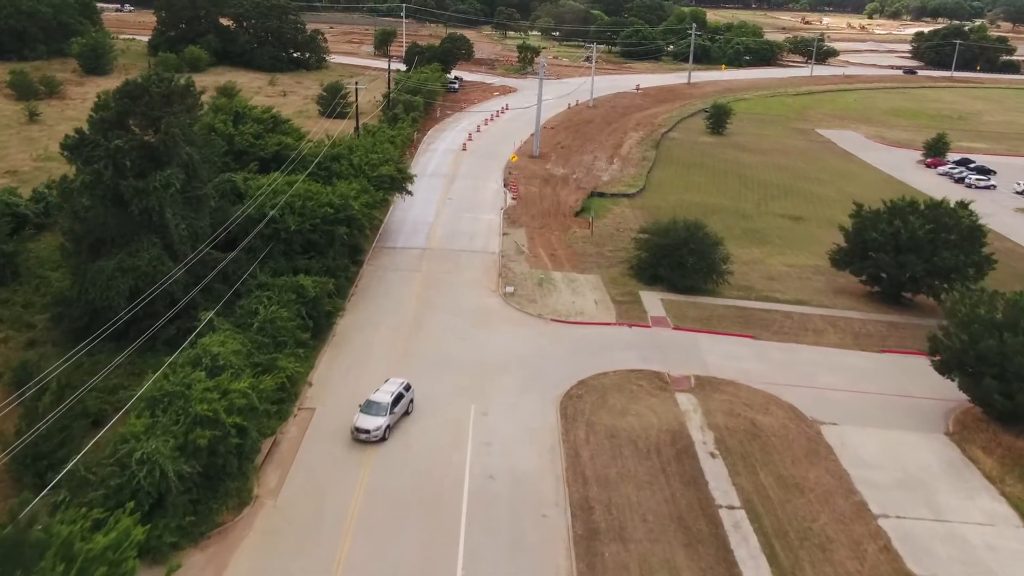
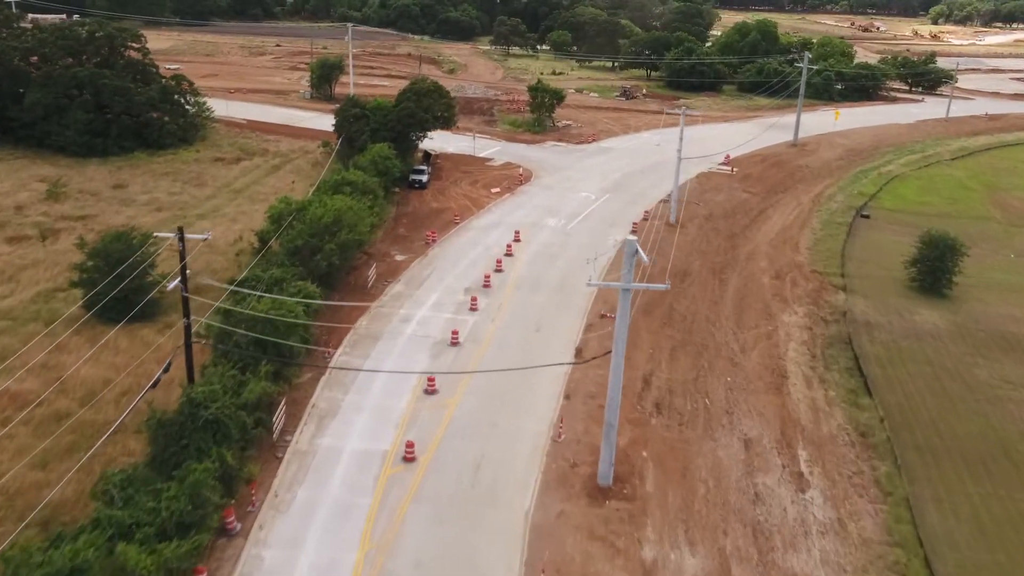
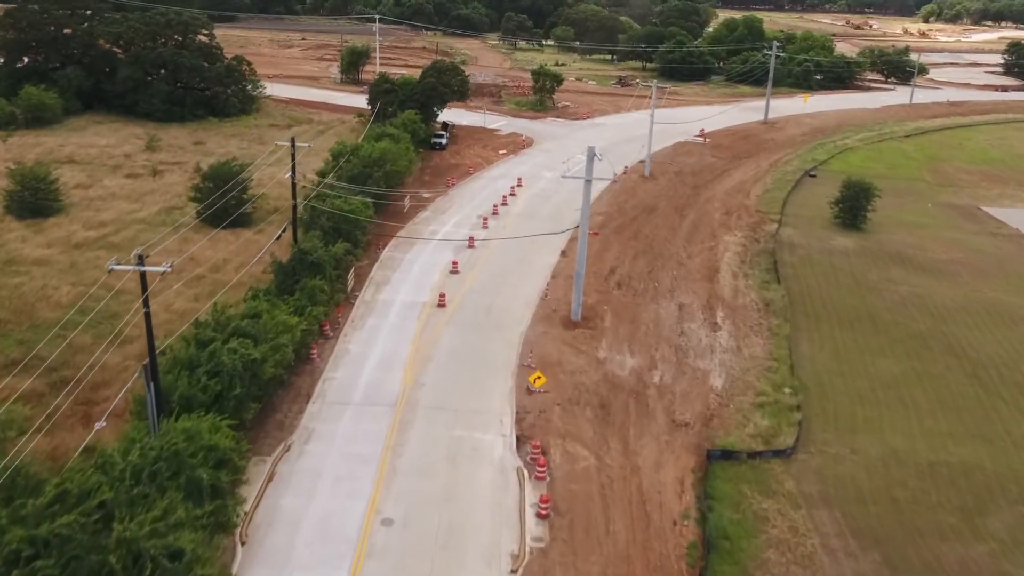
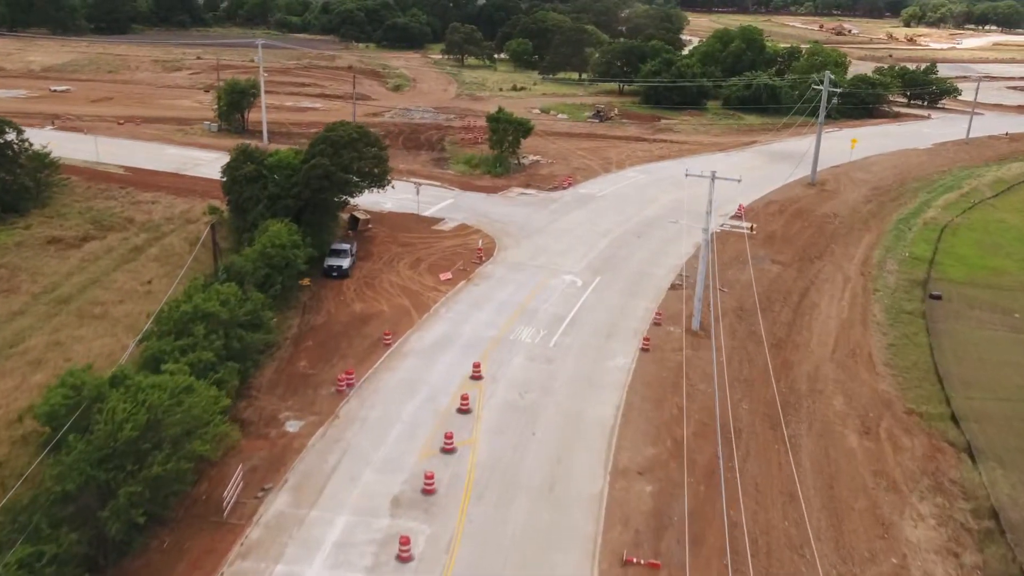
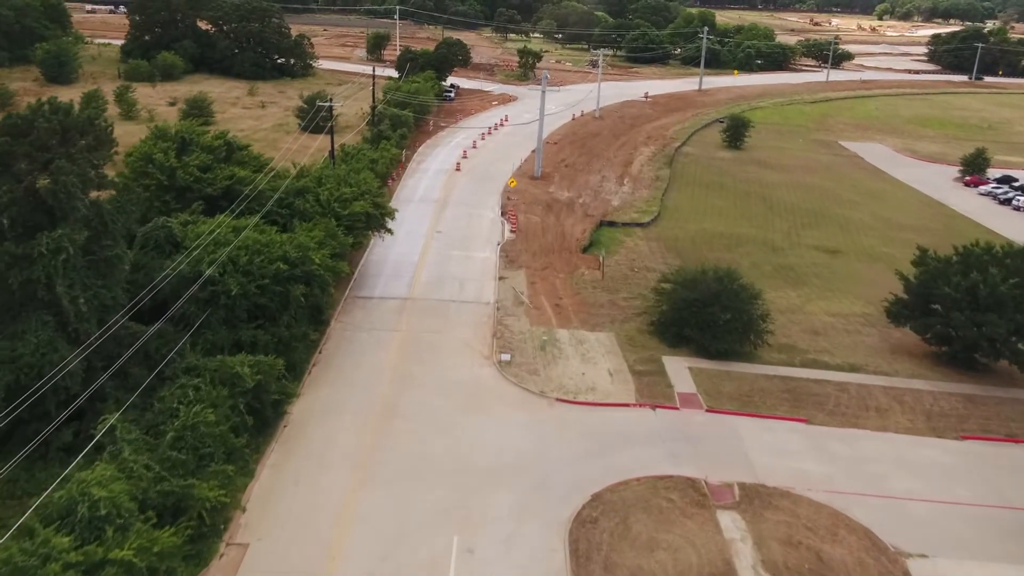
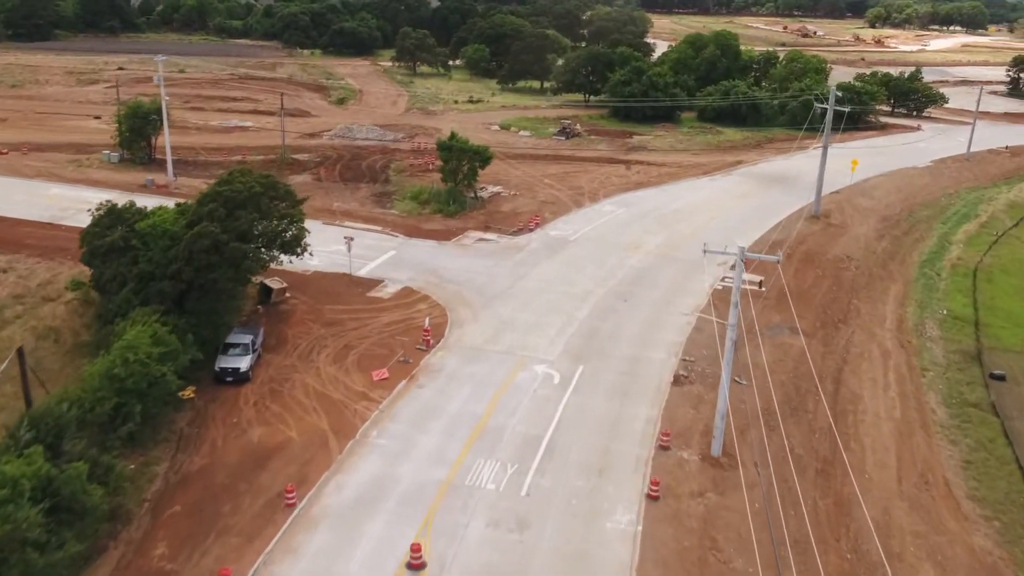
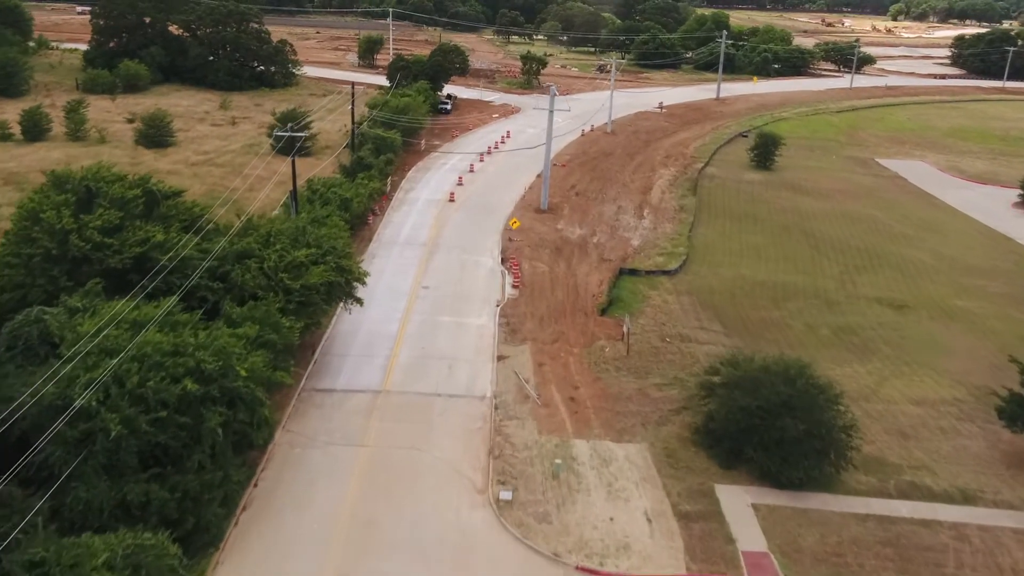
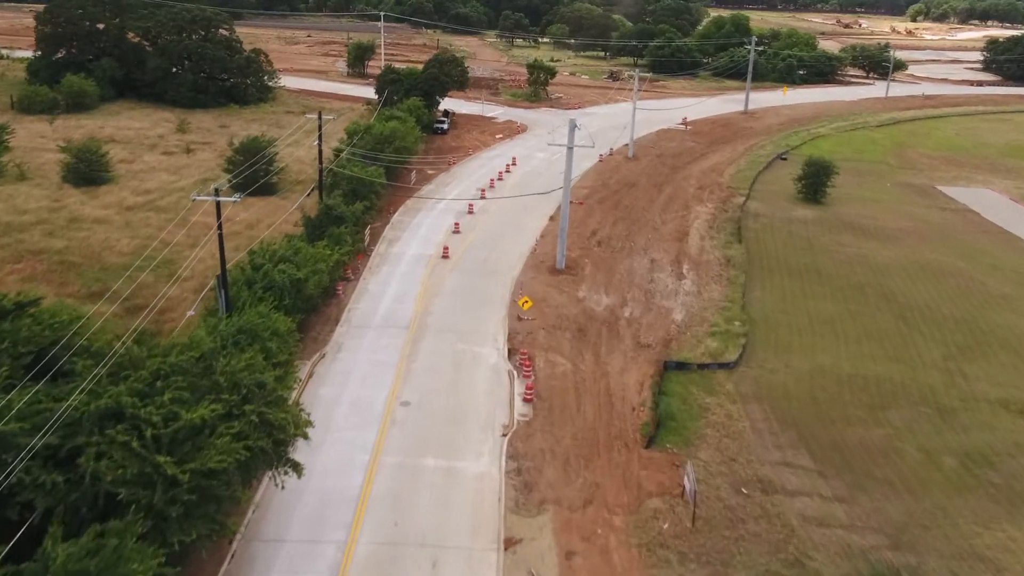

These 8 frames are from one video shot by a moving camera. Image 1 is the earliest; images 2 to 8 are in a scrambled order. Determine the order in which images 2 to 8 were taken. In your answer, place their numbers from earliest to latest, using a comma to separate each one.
5, 7, 8, 3, 2, 4, 6
